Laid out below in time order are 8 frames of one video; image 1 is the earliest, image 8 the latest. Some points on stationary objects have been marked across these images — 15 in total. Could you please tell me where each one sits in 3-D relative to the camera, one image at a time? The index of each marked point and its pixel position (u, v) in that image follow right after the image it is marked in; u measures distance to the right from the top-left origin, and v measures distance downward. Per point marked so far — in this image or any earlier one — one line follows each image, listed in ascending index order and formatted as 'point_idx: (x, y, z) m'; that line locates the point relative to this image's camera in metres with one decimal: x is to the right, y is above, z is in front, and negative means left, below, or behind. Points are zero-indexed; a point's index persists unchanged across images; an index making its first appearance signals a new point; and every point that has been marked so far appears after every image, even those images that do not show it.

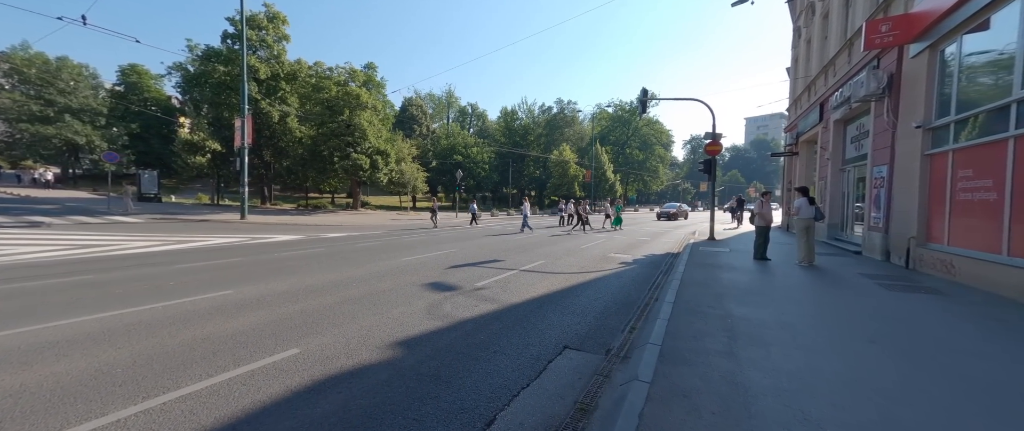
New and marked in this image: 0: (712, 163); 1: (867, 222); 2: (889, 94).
0: (+9.3, +2.5, +17.8) m
1: (+10.0, -0.2, +10.9) m
2: (+9.6, +3.1, +9.8) m
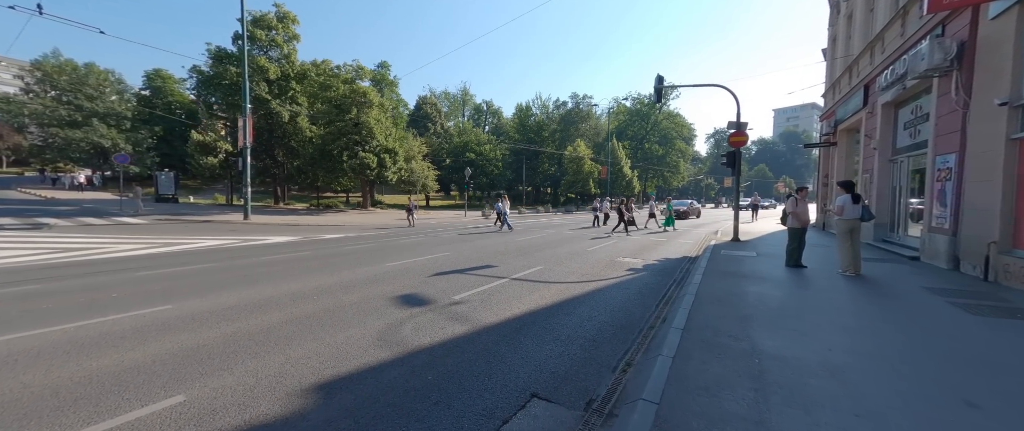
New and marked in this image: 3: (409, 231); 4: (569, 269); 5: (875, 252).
0: (+9.6, +2.6, +16.2) m
1: (+9.9, -0.1, +9.3) m
2: (+9.5, +3.2, +8.3) m
3: (-5.3, -0.9, +19.7) m
4: (+1.5, -1.4, +9.6) m
5: (+10.2, -1.0, +10.8) m
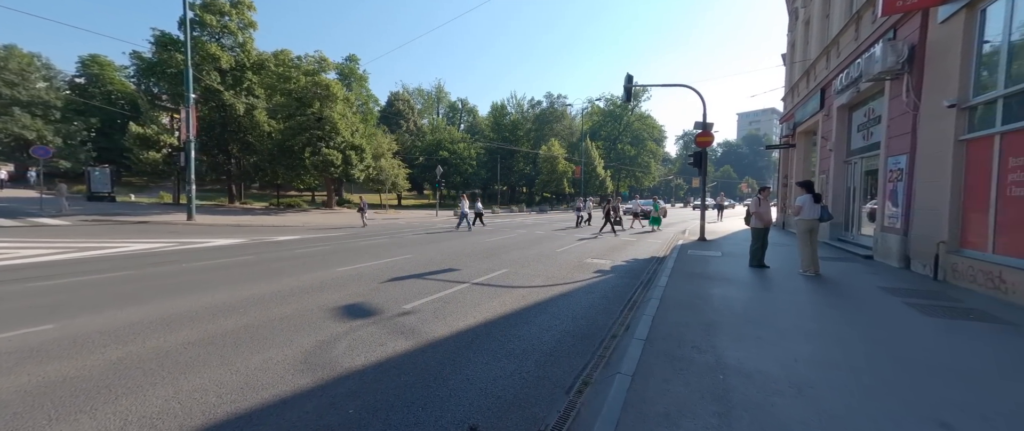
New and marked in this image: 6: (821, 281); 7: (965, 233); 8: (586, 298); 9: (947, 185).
0: (+8.3, +2.6, +16.4) m
1: (+9.0, -0.2, +9.5) m
2: (+8.6, +3.2, +8.4) m
3: (-6.8, -0.8, +18.8) m
4: (+0.6, -1.4, +9.3) m
5: (+9.2, -1.0, +11.0) m
6: (+6.1, -1.3, +7.6) m
7: (+8.1, -0.3, +7.0) m
8: (+1.4, -1.5, +7.0) m
9: (+8.0, +0.6, +7.2) m
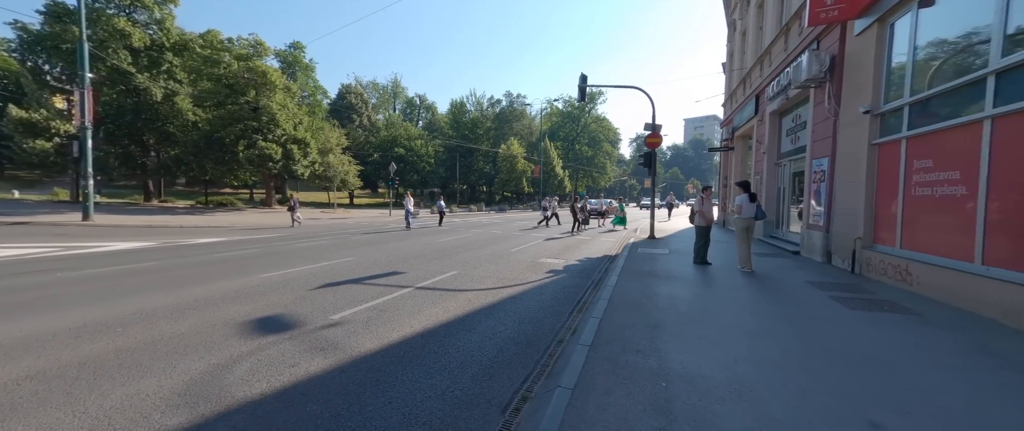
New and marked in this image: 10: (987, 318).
0: (+6.2, +2.6, +16.8) m
1: (+7.7, -0.1, +10.1) m
2: (+7.5, +3.2, +8.9) m
3: (-9.0, -0.8, +17.6) m
4: (-0.6, -1.4, +8.9) m
5: (+7.8, -1.0, +11.6) m
6: (+5.1, -1.3, +7.9) m
7: (+7.1, -0.3, +7.5) m
8: (+0.4, -1.5, +6.7) m
9: (+7.0, +0.6, +7.7) m
10: (+5.9, -1.3, +4.7) m
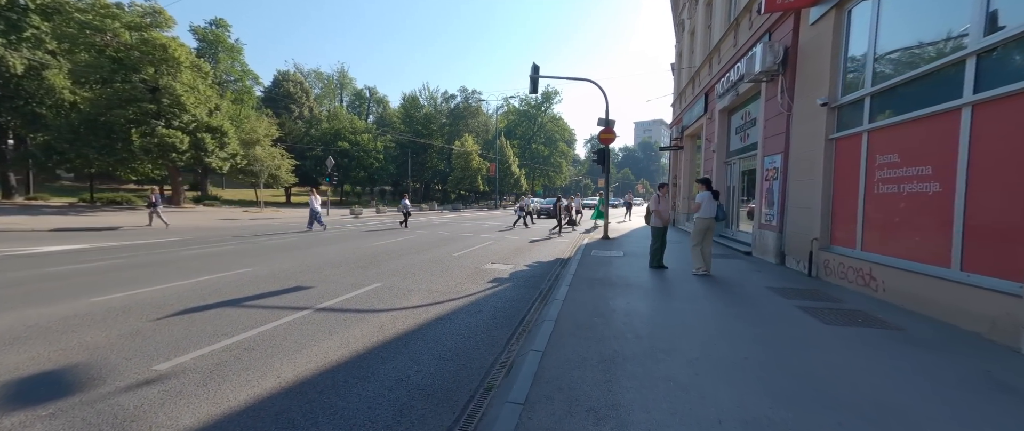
0: (+3.9, +2.7, +16.2) m
1: (+6.2, -0.1, +9.7) m
2: (+6.1, +3.2, +8.5) m
3: (-11.3, -0.8, +15.2) m
4: (-2.0, -1.4, +7.5) m
5: (+6.1, -1.0, +11.2) m
6: (+3.8, -1.3, +7.2) m
7: (+5.9, -0.3, +7.0) m
8: (-0.7, -1.5, +5.5) m
9: (+5.8, +0.6, +7.2) m
10: (+5.0, -1.3, +4.2) m
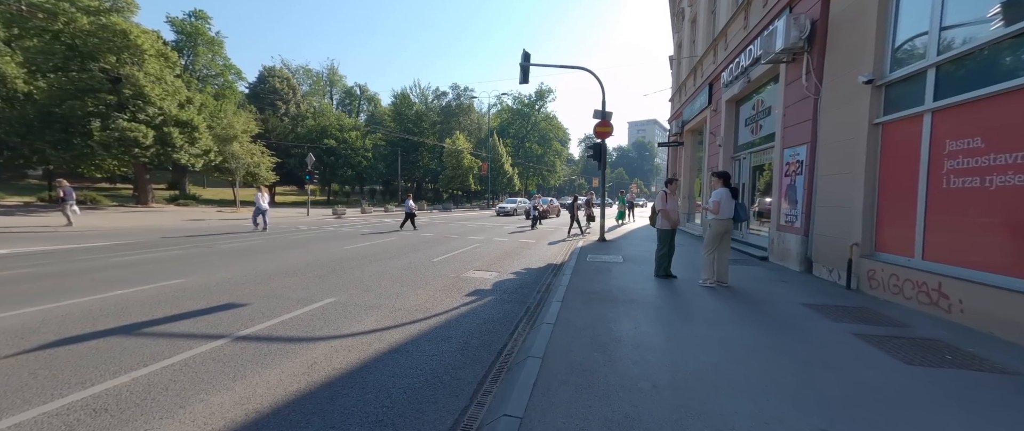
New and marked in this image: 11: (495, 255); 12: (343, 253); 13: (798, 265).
0: (+3.5, +2.7, +15.0) m
1: (+5.9, -0.1, +8.5) m
2: (+5.8, +3.2, +7.3) m
3: (-11.7, -0.8, +13.7) m
4: (-2.3, -1.4, +6.3) m
5: (+5.7, -1.0, +10.0) m
6: (+3.5, -1.3, +6.0) m
7: (+5.6, -0.3, +5.9) m
8: (-0.9, -1.5, +4.3) m
9: (+5.5, +0.6, +6.1) m
10: (+4.8, -1.3, +3.0) m
11: (-0.6, -1.2, +11.5) m
12: (-5.2, -1.1, +11.5) m
13: (+5.6, -1.0, +7.5) m
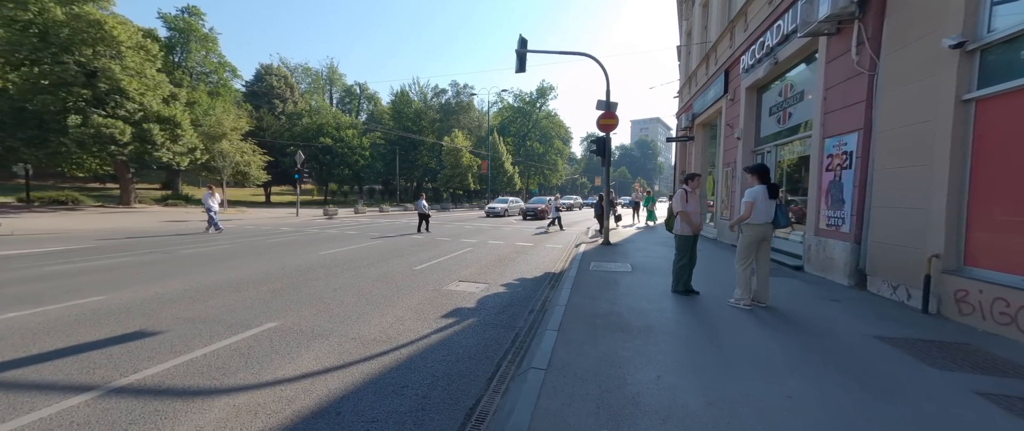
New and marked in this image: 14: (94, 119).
0: (+3.3, +2.6, +13.7) m
1: (+5.7, -0.1, +7.2) m
2: (+5.6, +3.1, +6.0) m
3: (-11.9, -0.9, +12.6) m
4: (-2.5, -1.5, +5.0) m
5: (+5.5, -1.0, +8.7) m
6: (+3.3, -1.3, +4.7) m
7: (+5.4, -0.3, +4.6) m
8: (-1.2, -1.6, +3.0) m
9: (+5.3, +0.6, +4.8) m
10: (+4.6, -1.3, +1.7) m
11: (-0.7, -1.2, +10.2) m
12: (-5.4, -1.1, +10.3) m
13: (+5.4, -1.0, +6.2) m
14: (-20.0, +4.6, +18.3) m
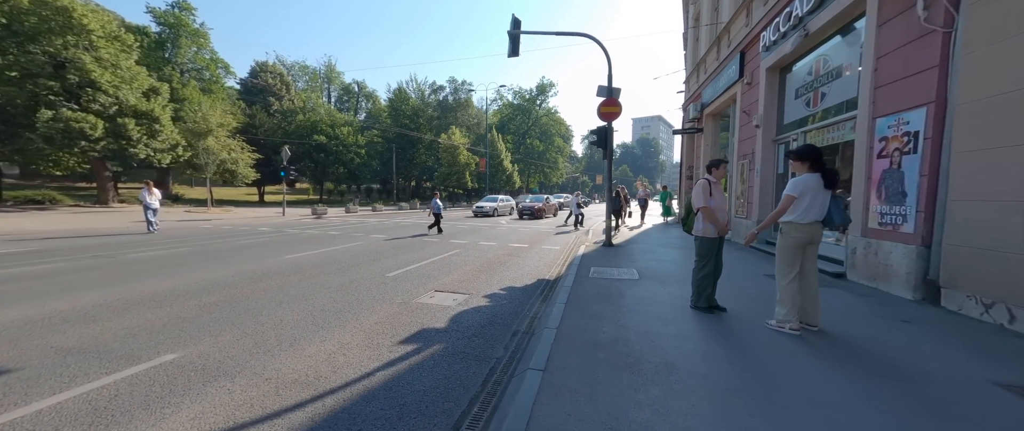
0: (+3.1, +2.7, +12.5) m
1: (+5.4, -0.1, +6.0) m
2: (+5.3, +3.2, +4.8) m
3: (-12.1, -0.9, +11.4) m
4: (-2.7, -1.4, +3.8) m
5: (+5.3, -1.0, +7.5) m
6: (+3.1, -1.3, +3.5) m
7: (+5.2, -0.3, +3.4) m
8: (-1.4, -1.6, +1.8) m
9: (+5.0, +0.6, +3.5) m
10: (+4.3, -1.3, +0.5) m
11: (-1.0, -1.2, +9.0) m
12: (-5.6, -1.1, +9.1) m
13: (+5.1, -1.0, +5.0) m
14: (-20.3, +4.6, +17.1) m
